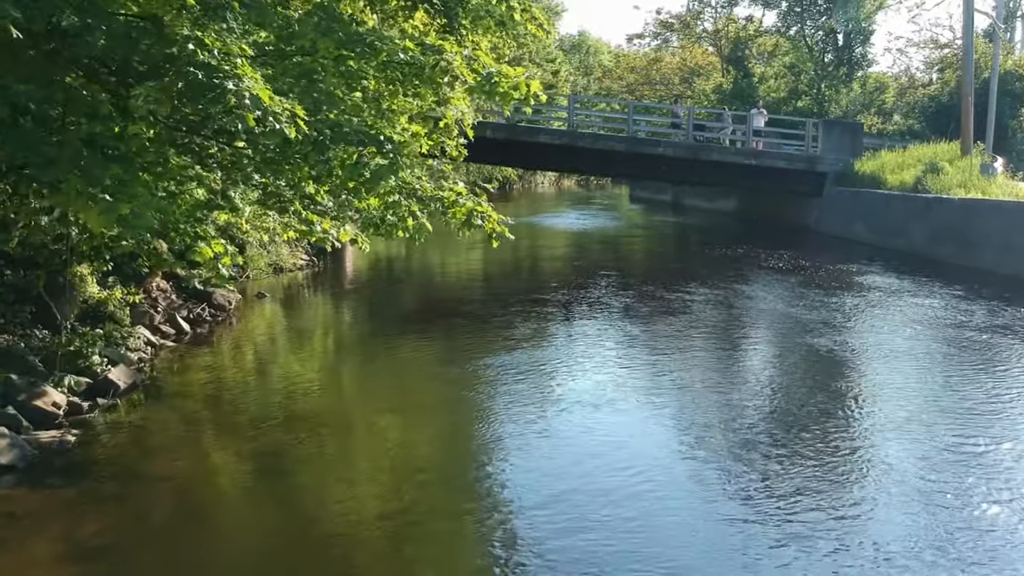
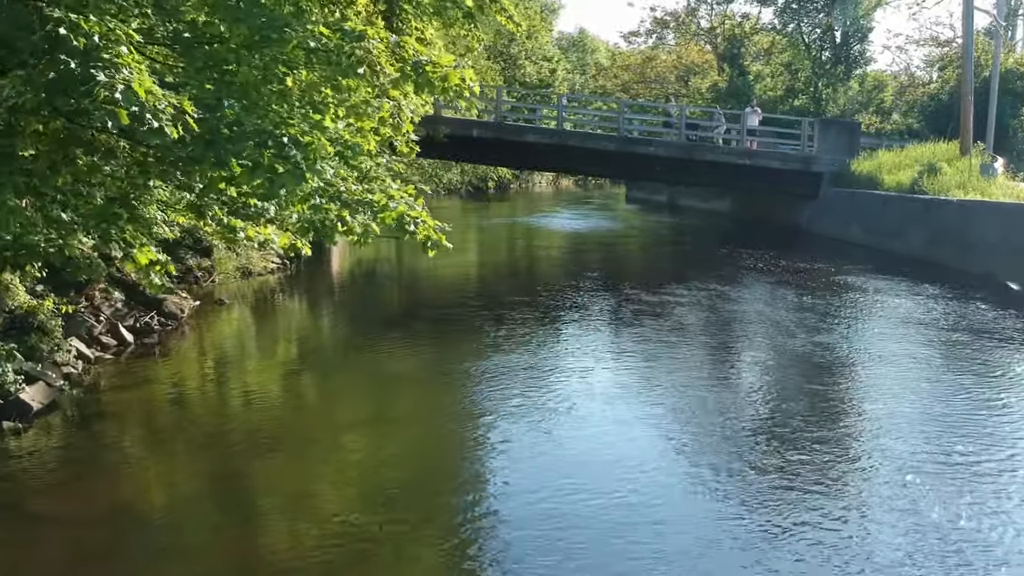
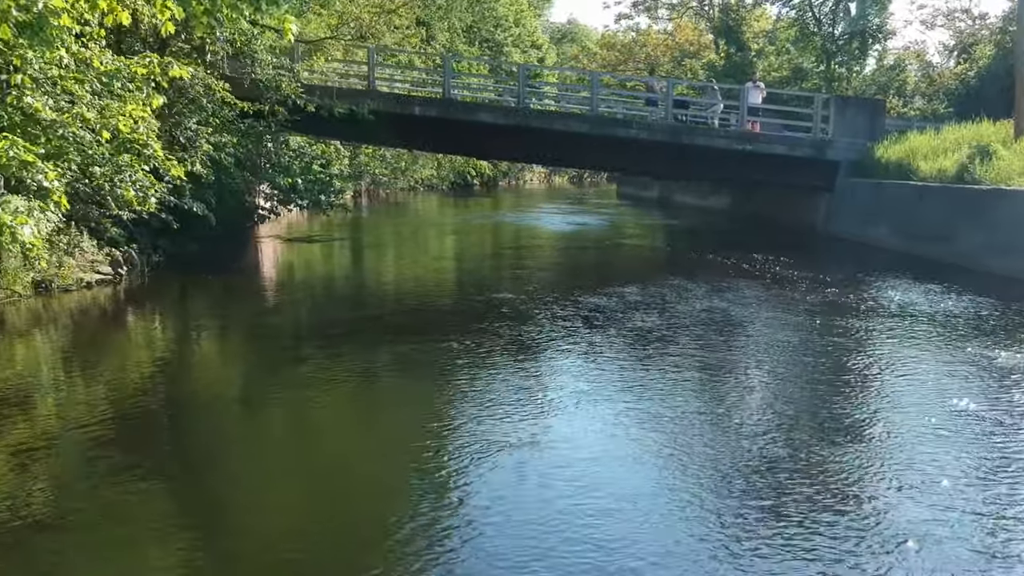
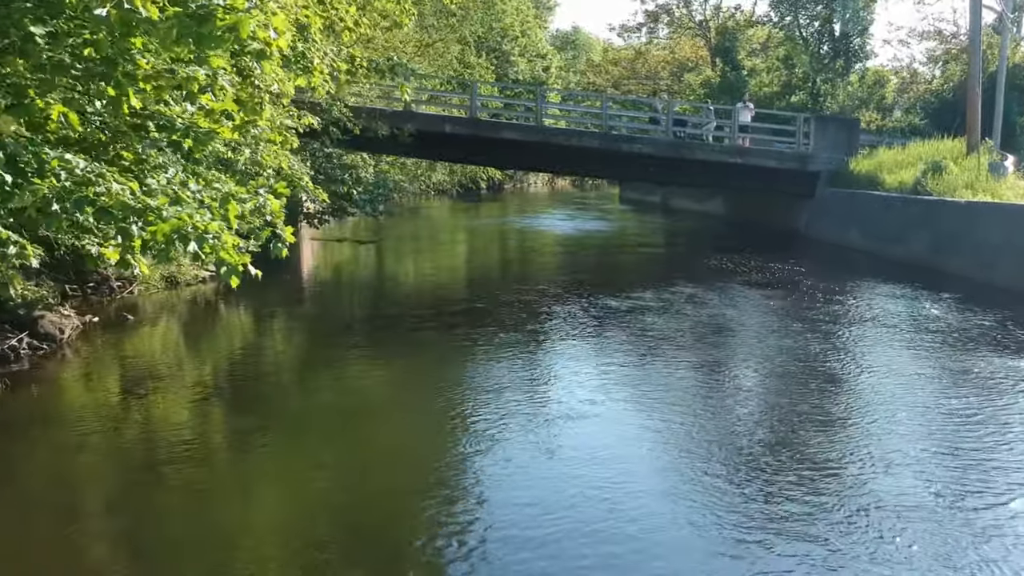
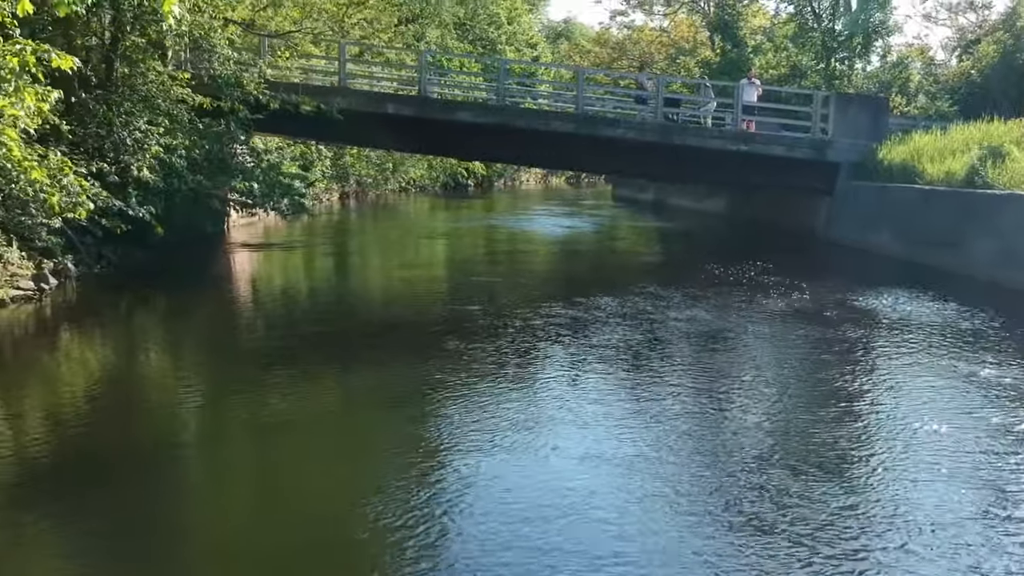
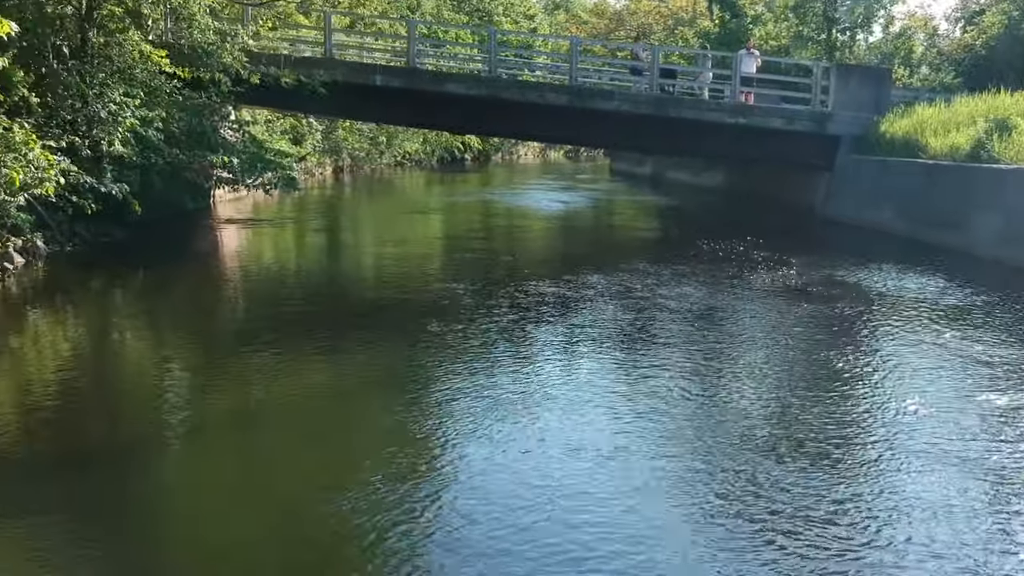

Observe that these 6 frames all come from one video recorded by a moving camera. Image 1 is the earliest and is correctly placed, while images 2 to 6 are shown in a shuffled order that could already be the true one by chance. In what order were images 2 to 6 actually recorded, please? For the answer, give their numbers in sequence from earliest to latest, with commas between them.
2, 4, 3, 5, 6
